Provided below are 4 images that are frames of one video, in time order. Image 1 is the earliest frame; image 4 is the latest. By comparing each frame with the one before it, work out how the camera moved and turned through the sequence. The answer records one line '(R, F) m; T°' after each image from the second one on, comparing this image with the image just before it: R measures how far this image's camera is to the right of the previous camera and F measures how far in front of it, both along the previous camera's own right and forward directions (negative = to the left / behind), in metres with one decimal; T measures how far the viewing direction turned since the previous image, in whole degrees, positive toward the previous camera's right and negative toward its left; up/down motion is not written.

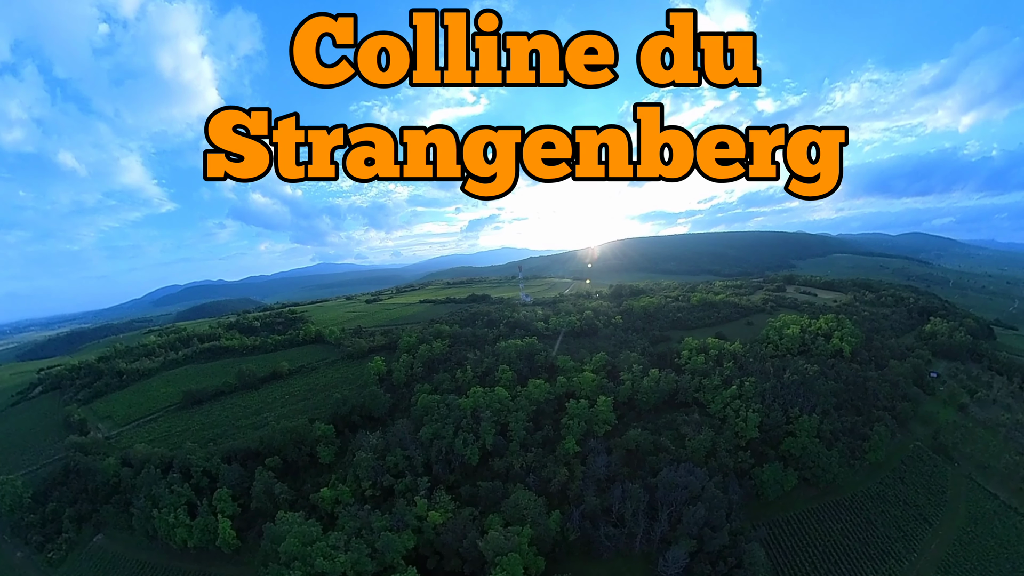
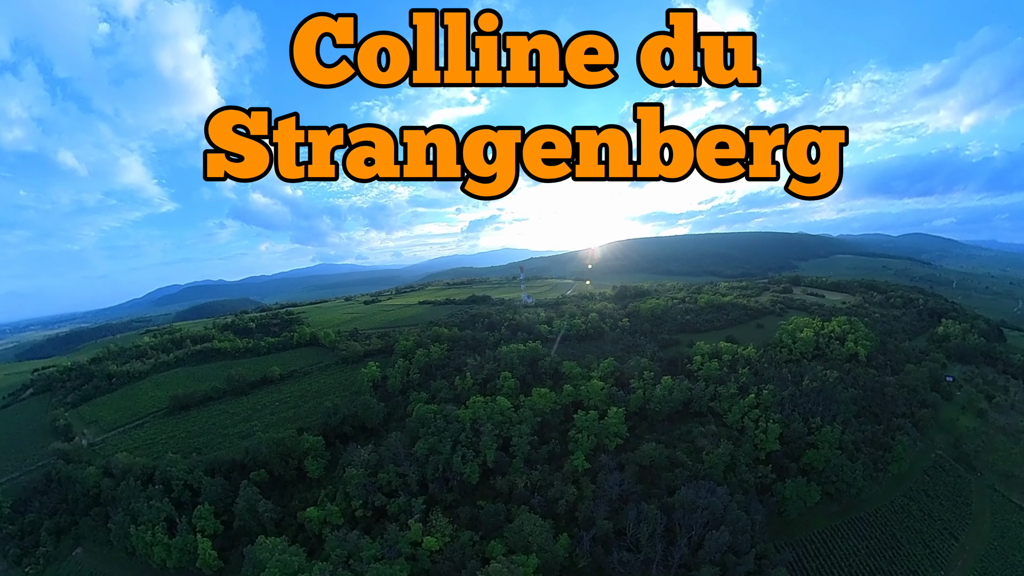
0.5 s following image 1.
(-0.2, +2.4) m; 0°
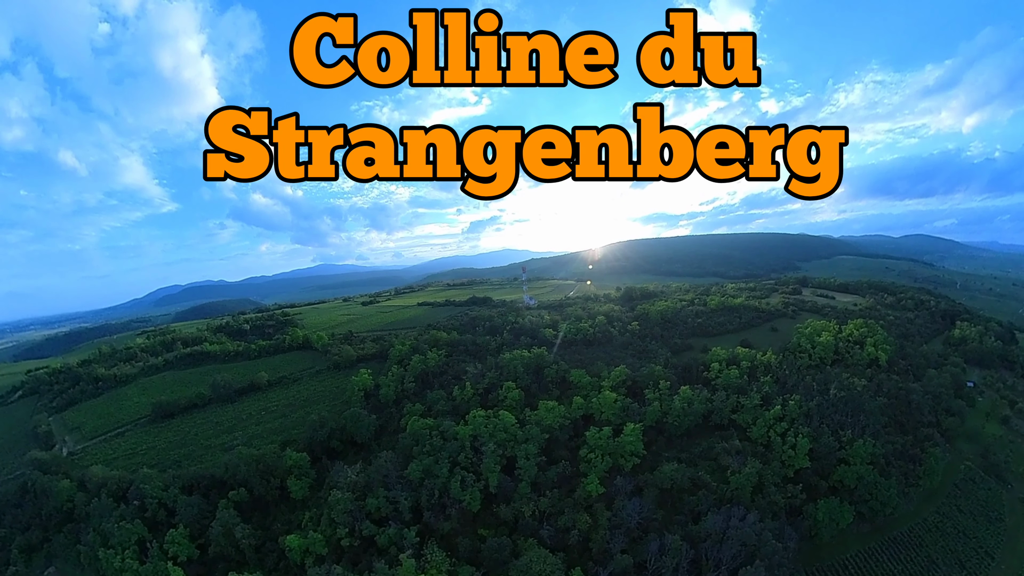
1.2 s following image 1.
(-0.2, +2.9) m; 0°
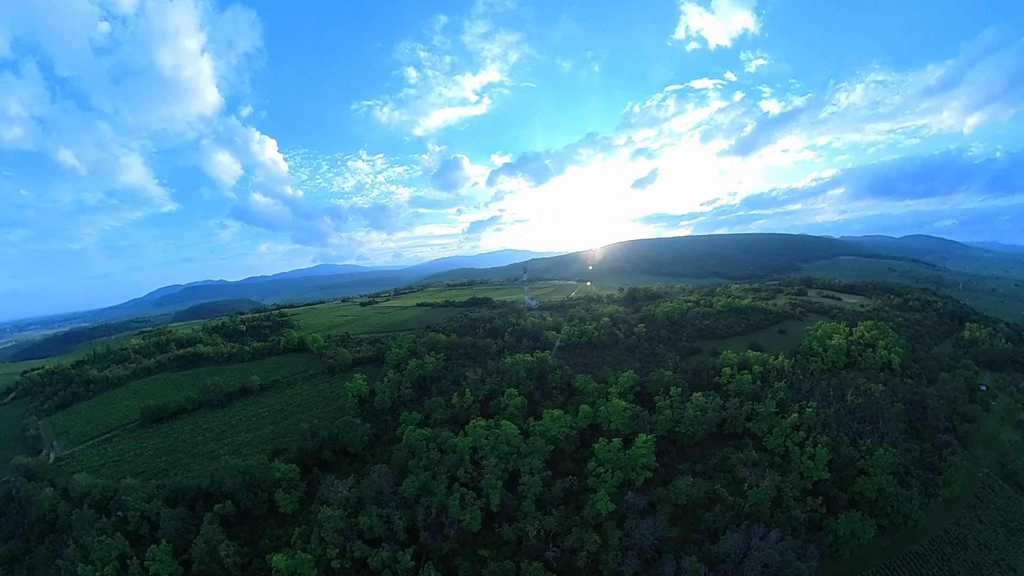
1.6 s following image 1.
(-0.1, +1.7) m; 0°
